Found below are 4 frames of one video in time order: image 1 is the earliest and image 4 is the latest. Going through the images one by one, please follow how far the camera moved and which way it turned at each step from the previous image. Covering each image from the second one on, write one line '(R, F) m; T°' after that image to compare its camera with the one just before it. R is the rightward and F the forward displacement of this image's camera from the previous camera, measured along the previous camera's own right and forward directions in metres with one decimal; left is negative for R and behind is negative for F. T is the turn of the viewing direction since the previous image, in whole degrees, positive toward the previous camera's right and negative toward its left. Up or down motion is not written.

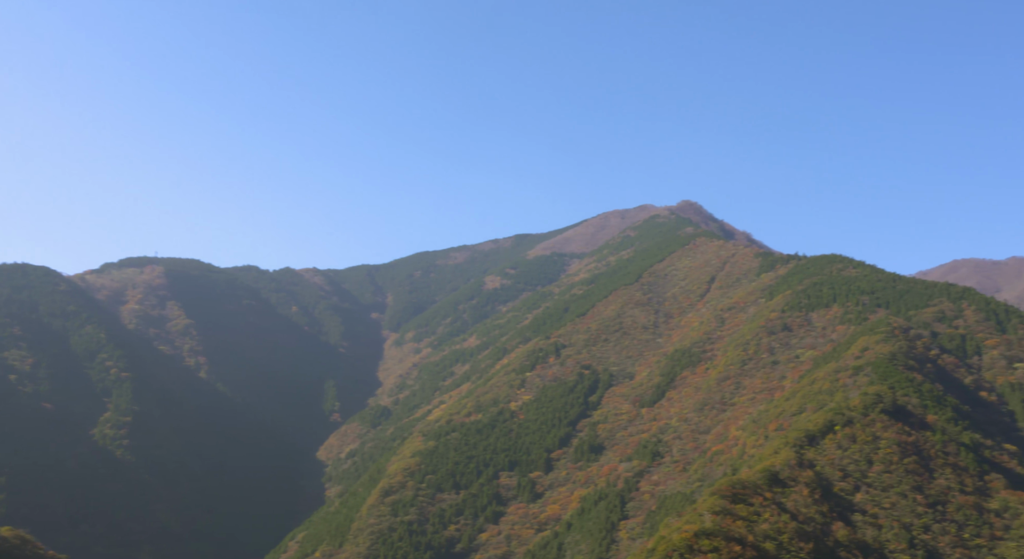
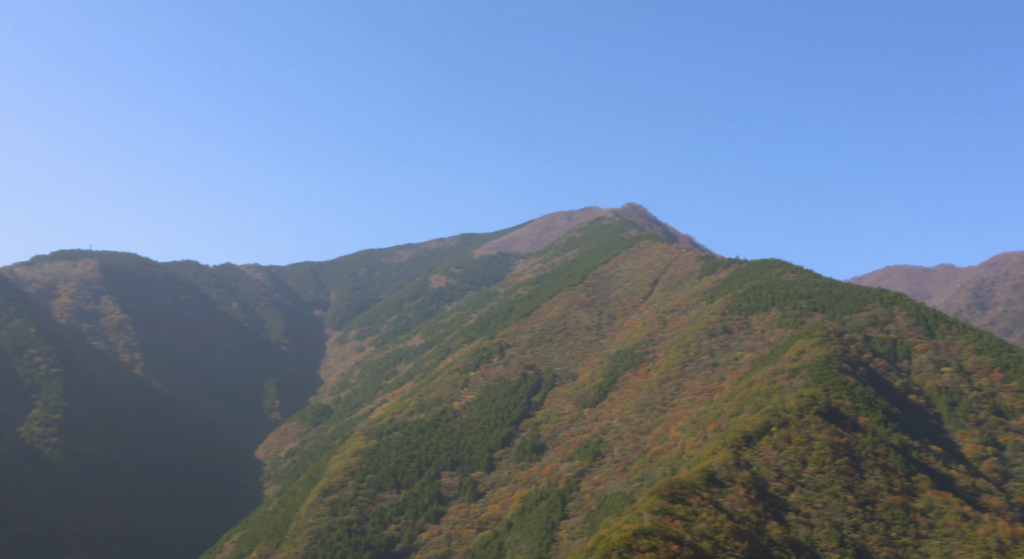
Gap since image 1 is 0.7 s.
(+0.4, -0.7) m; +3°
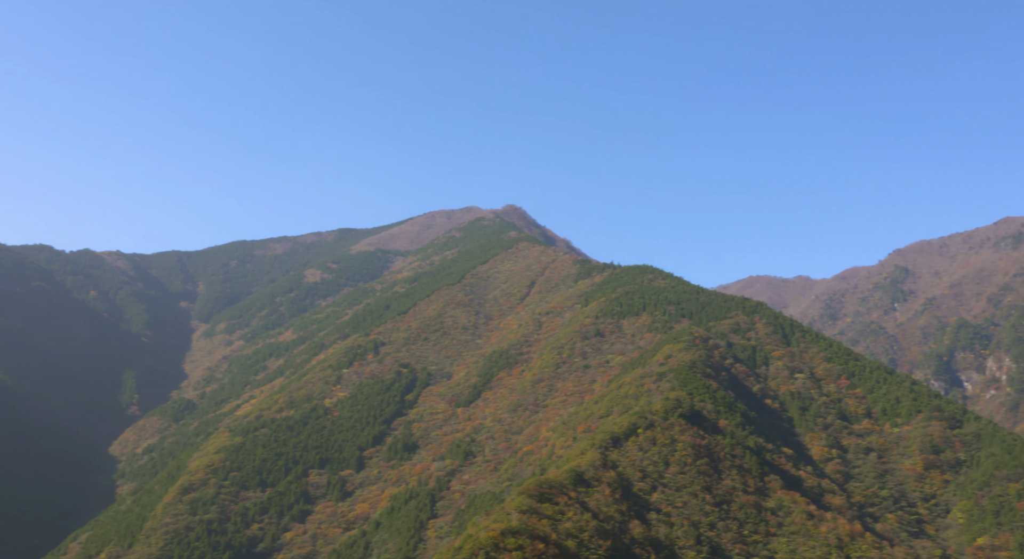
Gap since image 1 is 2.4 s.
(+1.0, -0.5) m; +6°
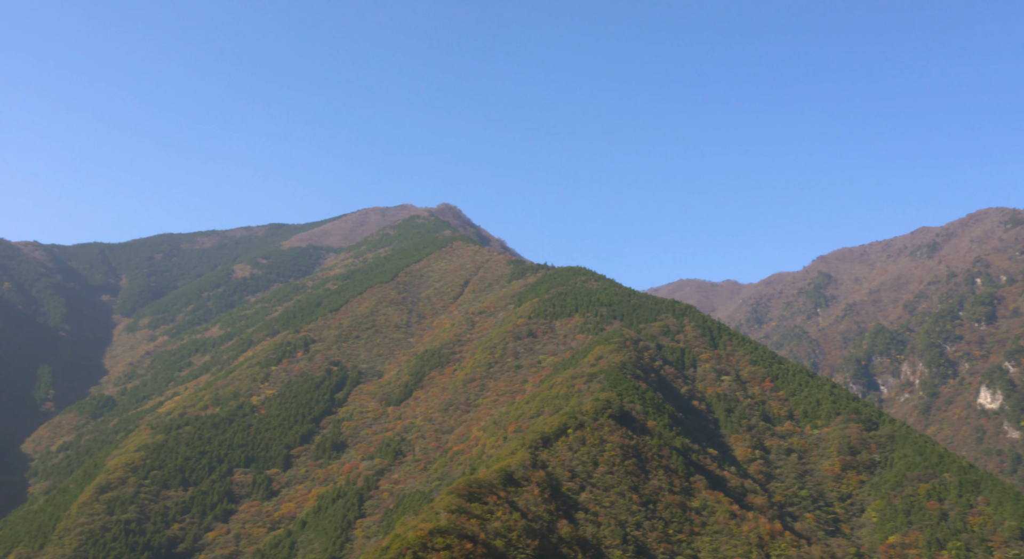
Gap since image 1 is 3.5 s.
(+0.5, +0.5) m; +4°
